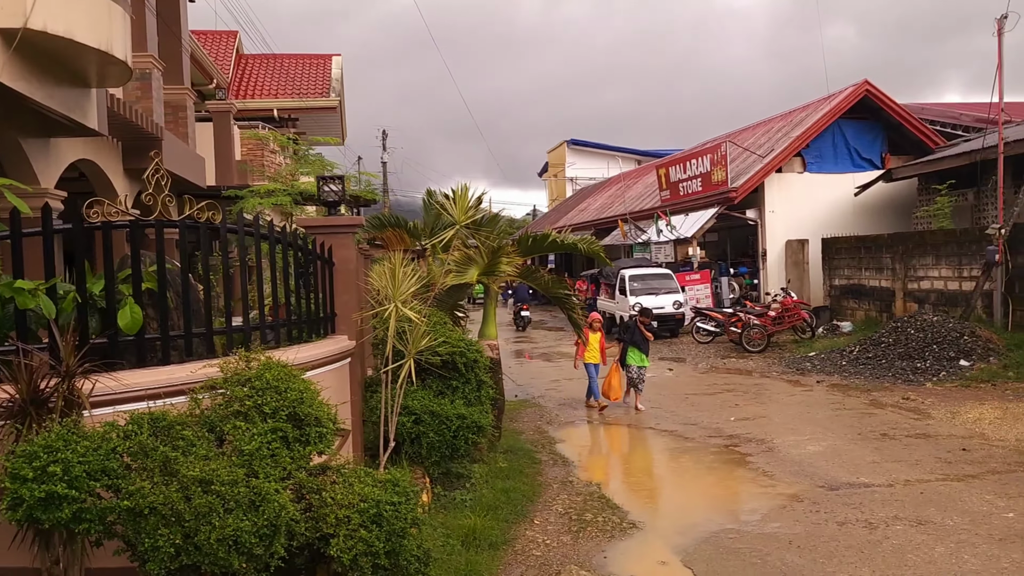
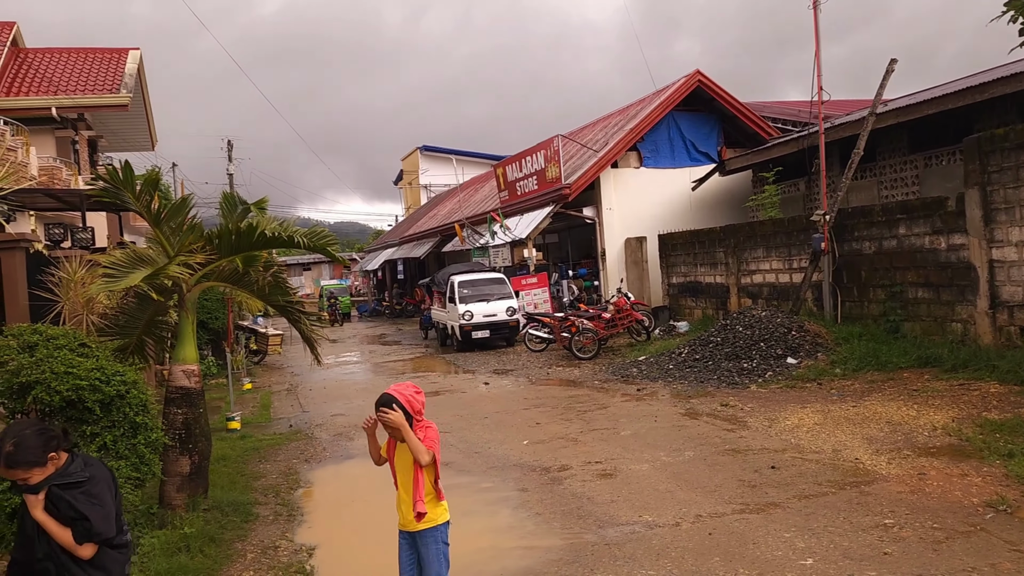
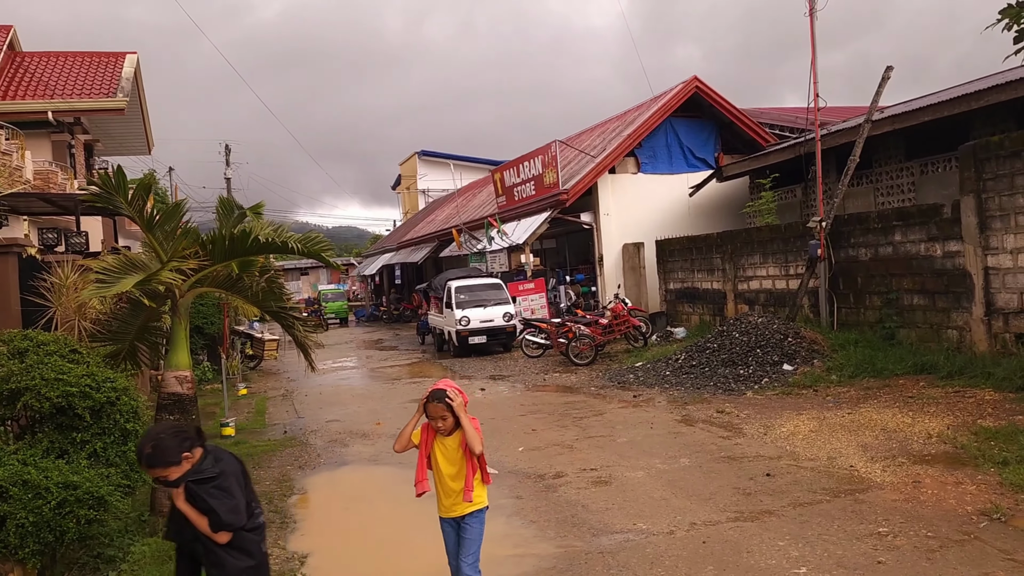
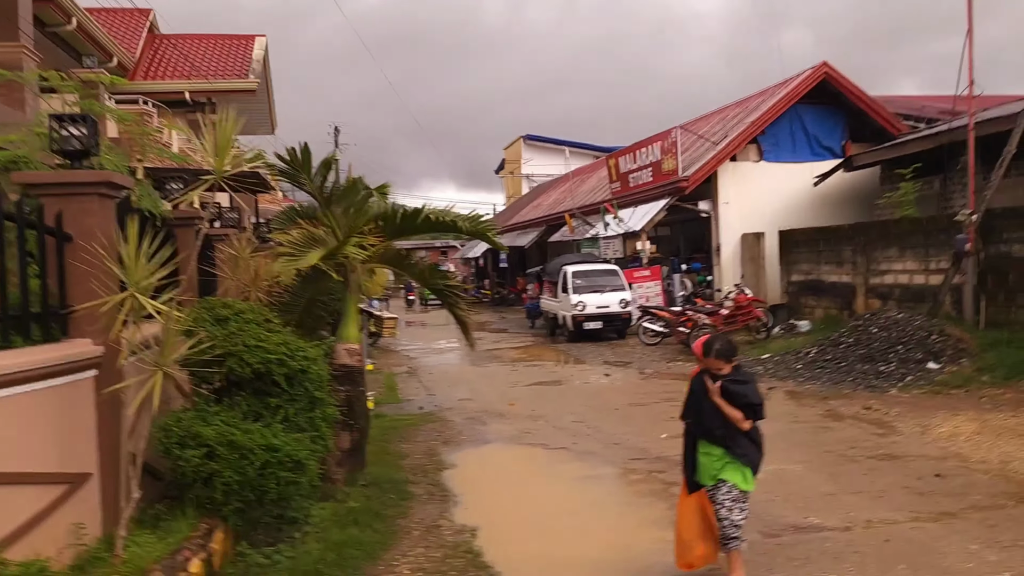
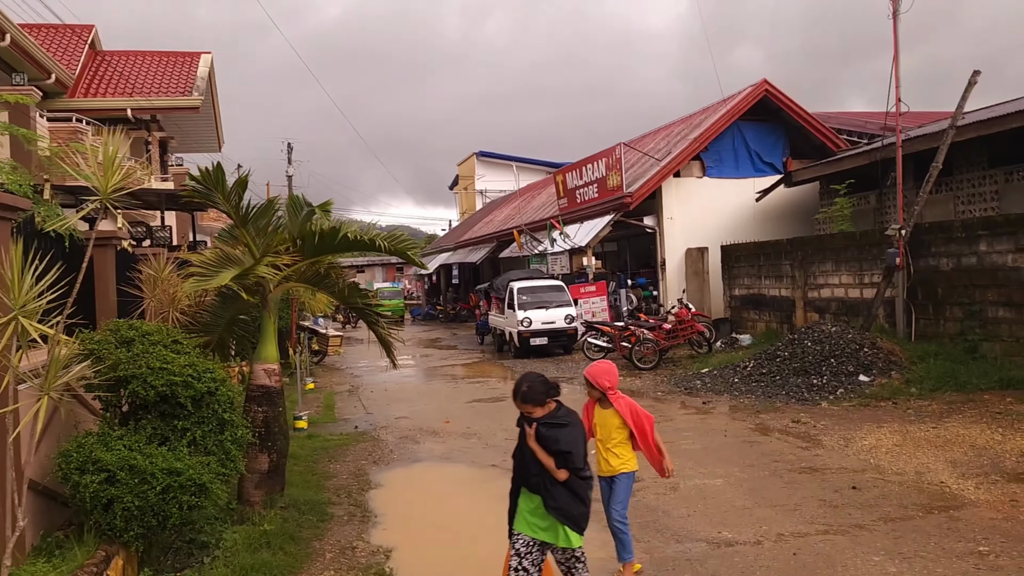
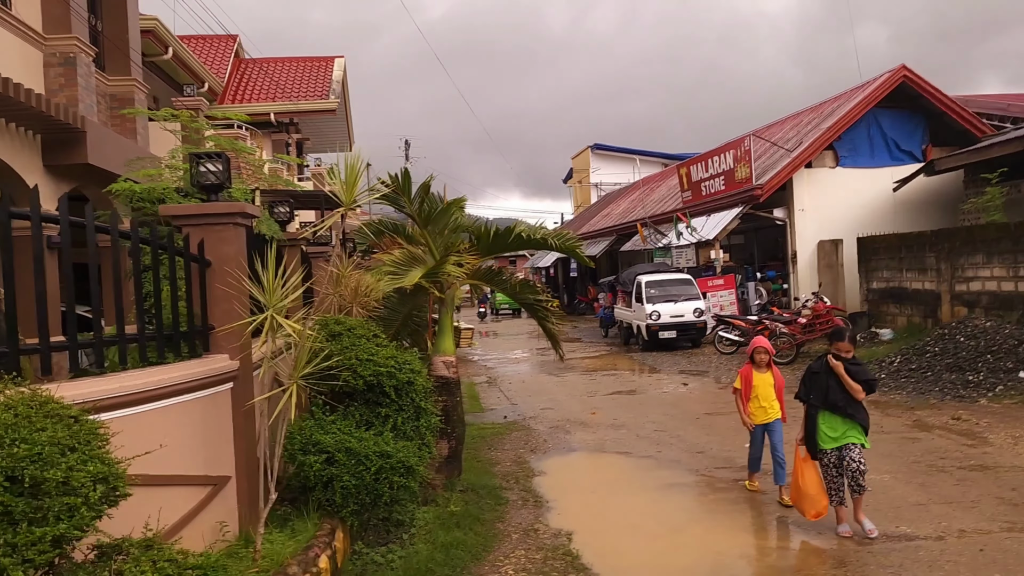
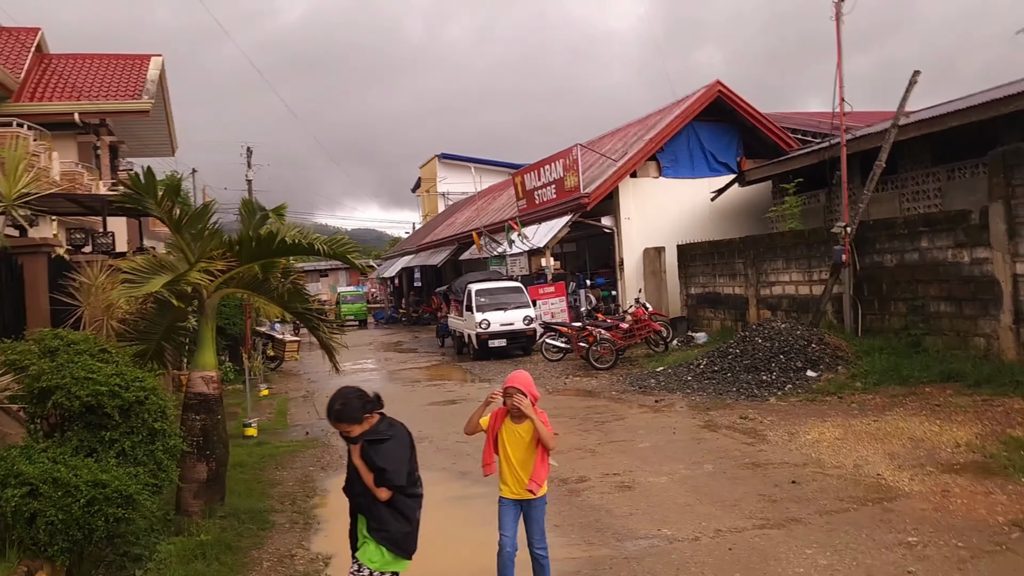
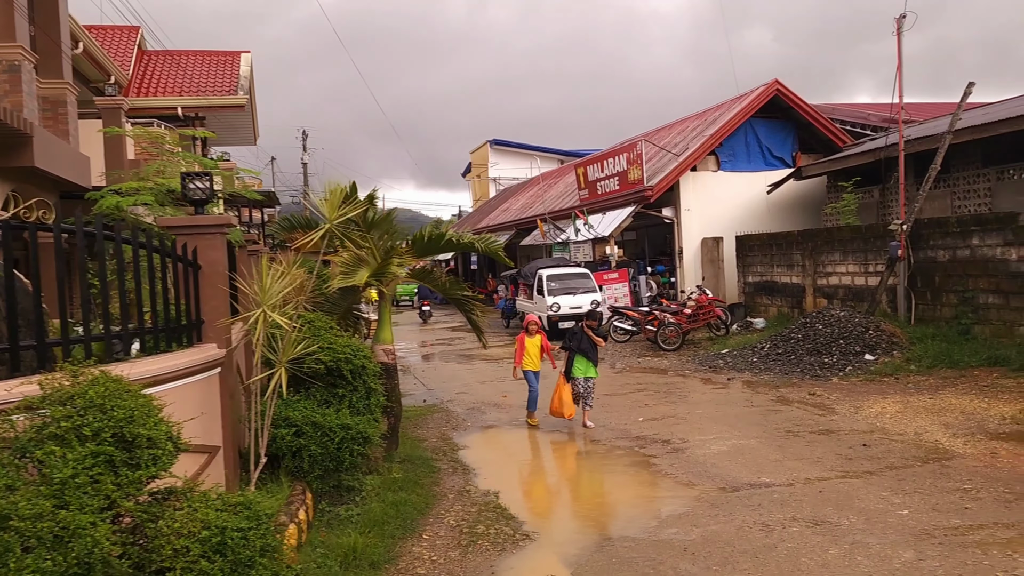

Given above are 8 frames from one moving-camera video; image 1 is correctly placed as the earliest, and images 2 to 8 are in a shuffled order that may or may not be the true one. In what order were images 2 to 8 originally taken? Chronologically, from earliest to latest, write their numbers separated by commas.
8, 6, 4, 5, 7, 3, 2
